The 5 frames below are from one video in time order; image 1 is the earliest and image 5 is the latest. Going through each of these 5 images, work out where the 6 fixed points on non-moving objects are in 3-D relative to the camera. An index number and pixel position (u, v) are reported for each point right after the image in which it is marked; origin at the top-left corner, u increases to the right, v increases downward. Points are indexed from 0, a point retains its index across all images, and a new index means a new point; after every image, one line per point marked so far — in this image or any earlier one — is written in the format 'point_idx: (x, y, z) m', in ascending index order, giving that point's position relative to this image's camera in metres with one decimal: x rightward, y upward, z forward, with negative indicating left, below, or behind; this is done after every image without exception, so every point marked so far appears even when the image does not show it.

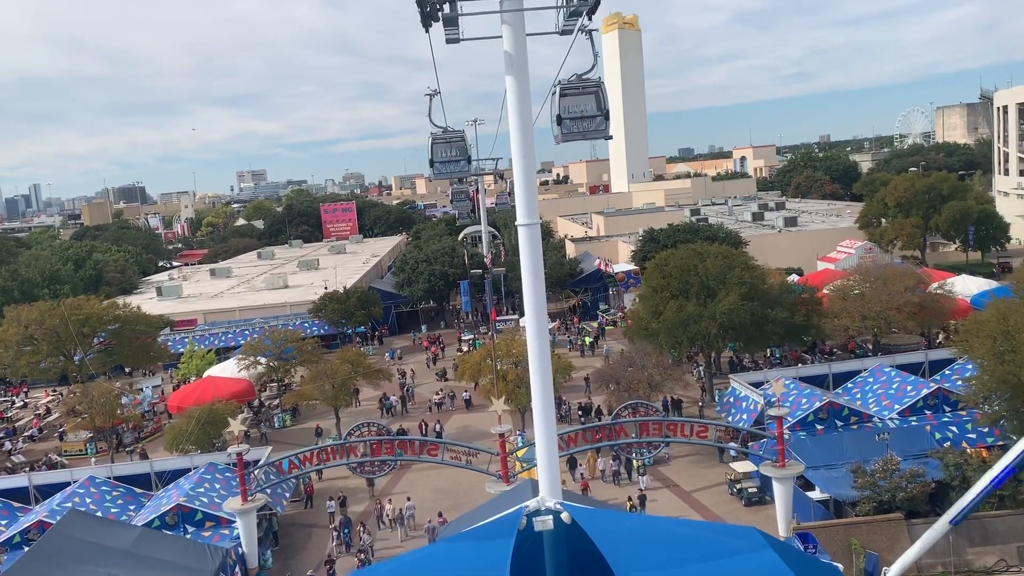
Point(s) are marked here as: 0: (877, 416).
0: (+9.9, -3.5, +20.1) m
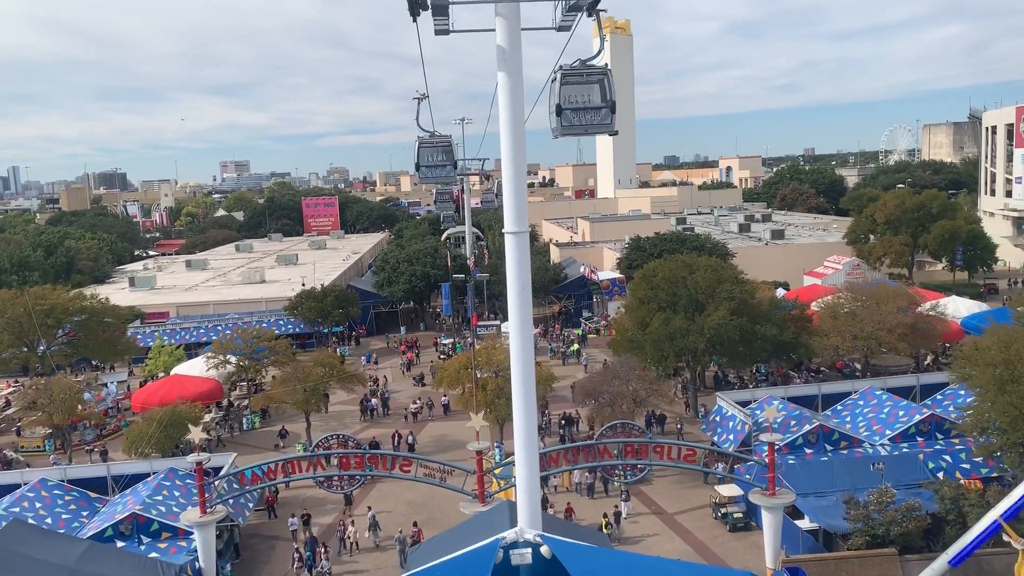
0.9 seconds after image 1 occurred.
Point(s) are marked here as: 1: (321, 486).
0: (+9.4, -4.0, +19.4) m
1: (-4.2, -4.3, +16.1) m
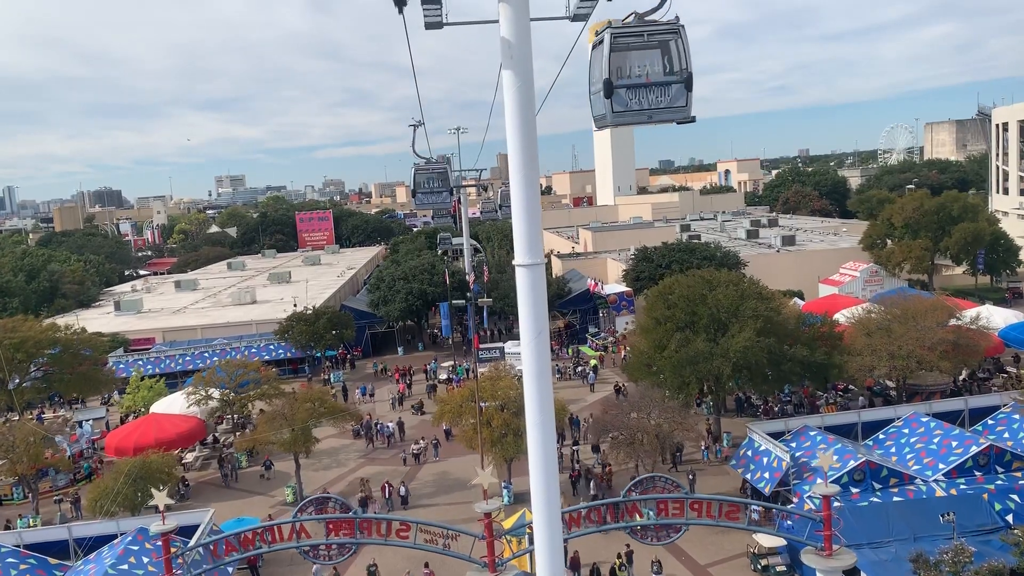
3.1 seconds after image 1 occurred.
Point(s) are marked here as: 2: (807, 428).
0: (+9.6, -4.5, +17.4) m
1: (-3.9, -5.1, +14.0) m
2: (+7.7, -3.7, +19.4) m
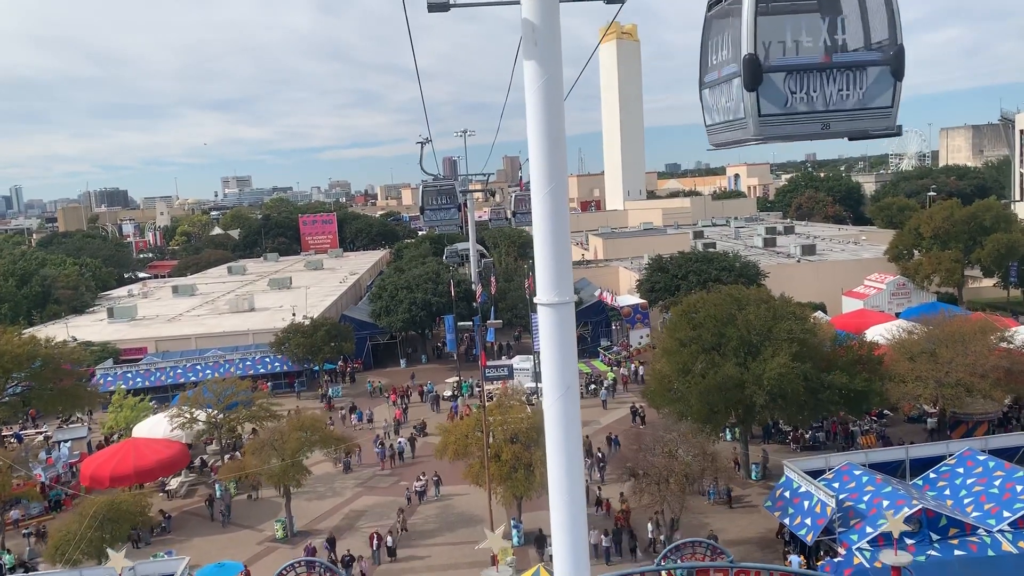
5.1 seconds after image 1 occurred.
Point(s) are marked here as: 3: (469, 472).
0: (+9.8, -5.0, +15.4) m
1: (-3.7, -5.5, +12.1) m
2: (+8.0, -4.2, +17.5) m
3: (-1.1, -4.8, +19.4) m
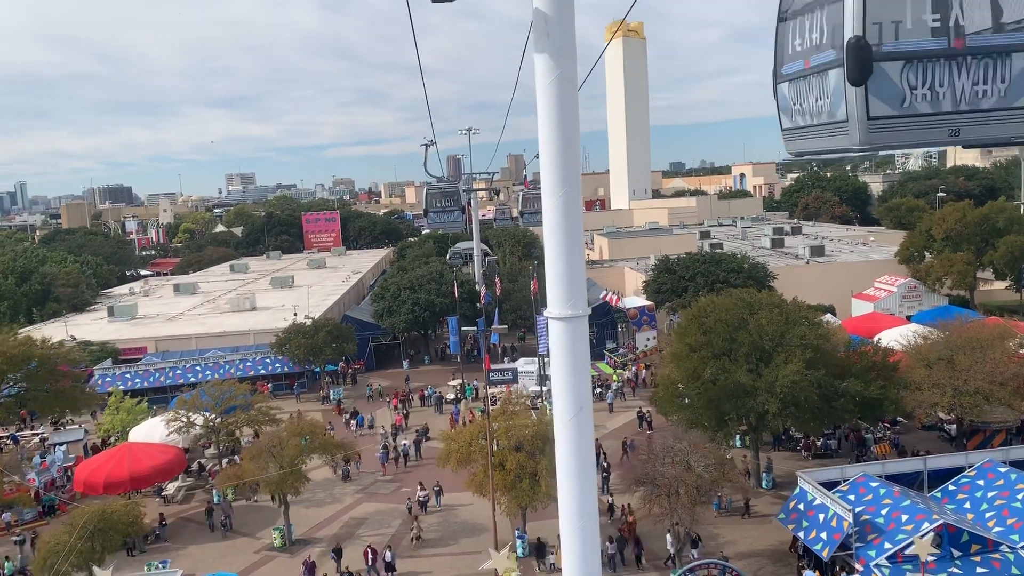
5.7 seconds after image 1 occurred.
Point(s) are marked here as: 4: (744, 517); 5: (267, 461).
0: (+9.9, -5.2, +14.8) m
1: (-3.6, -5.6, +11.6) m
2: (+8.1, -4.3, +16.9) m
3: (-1.0, -4.9, +18.8) m
4: (+5.9, -5.9, +18.9) m
5: (-6.6, -4.6, +19.8) m
